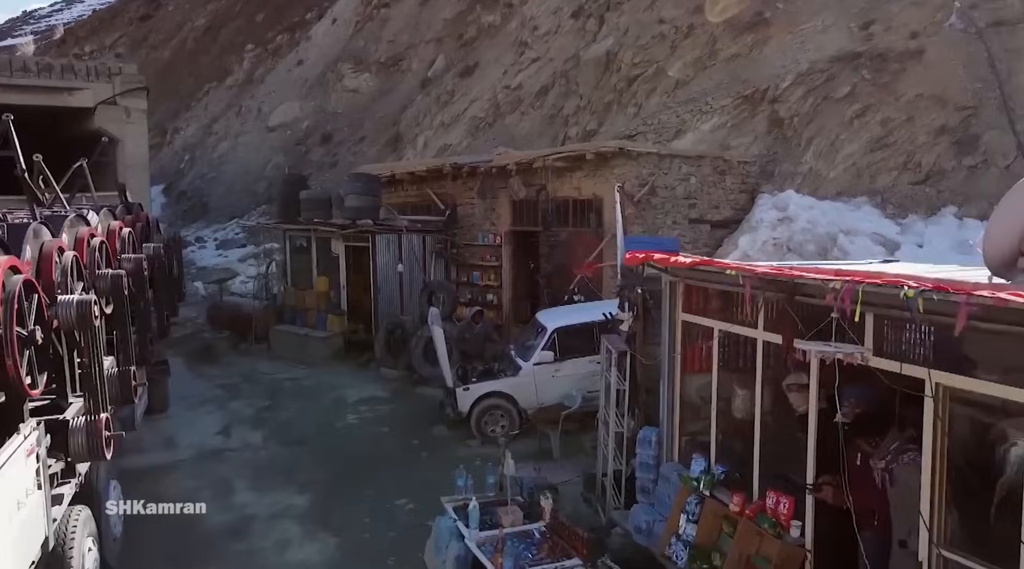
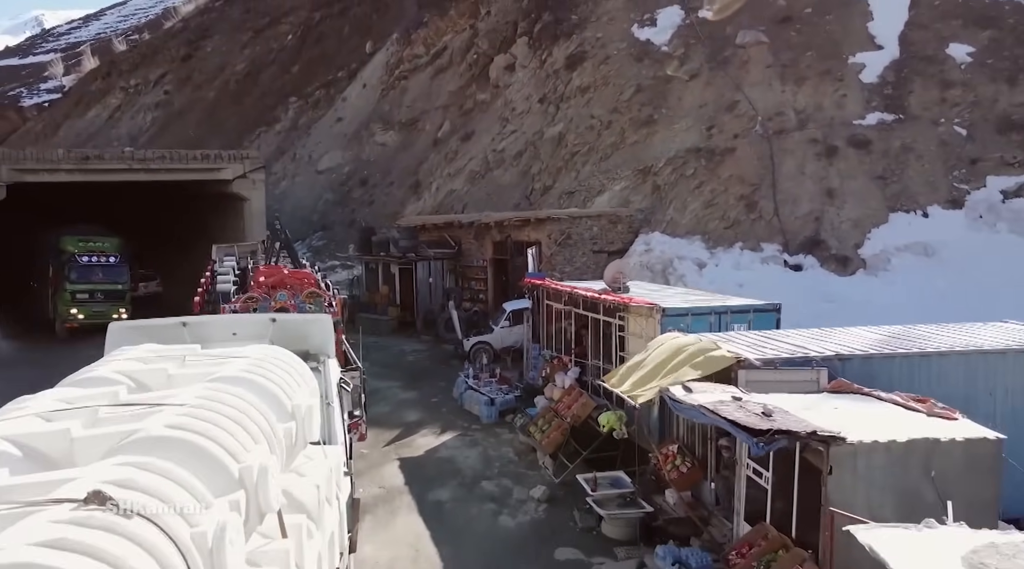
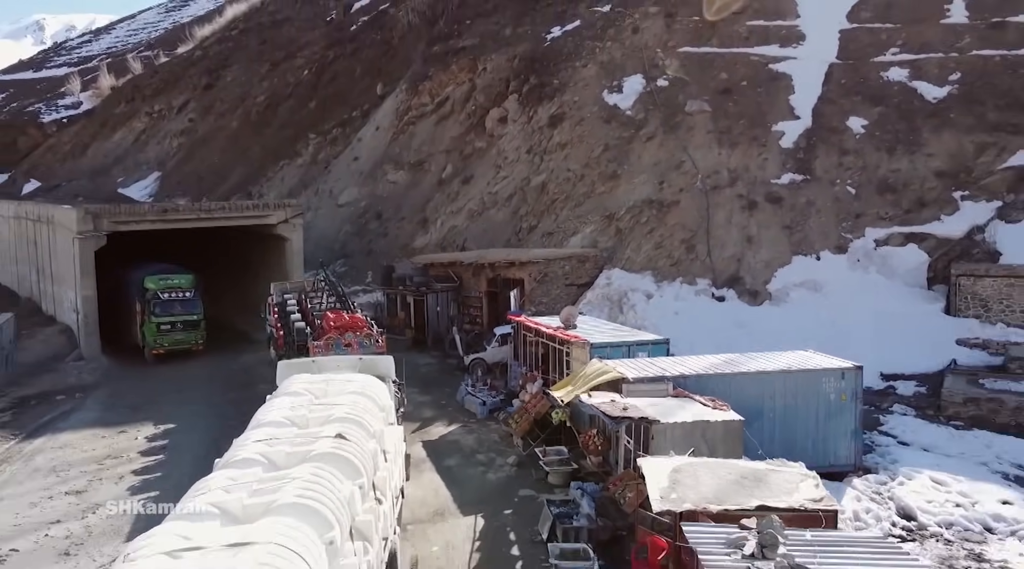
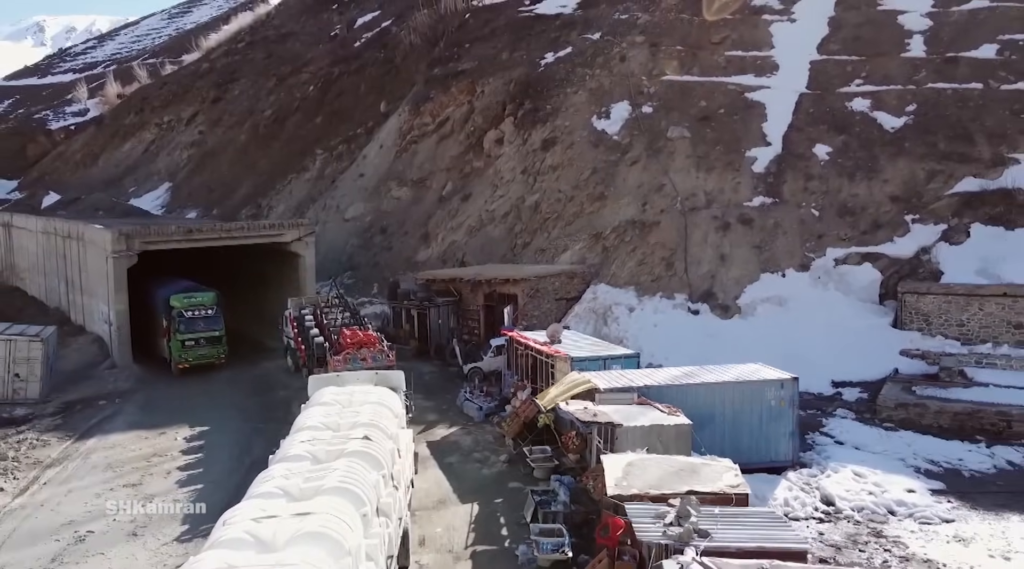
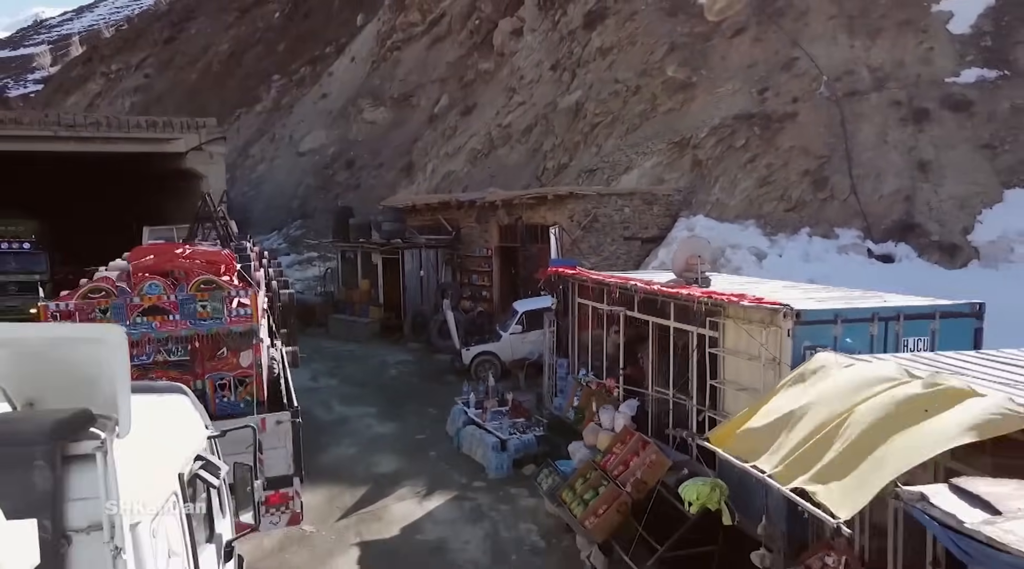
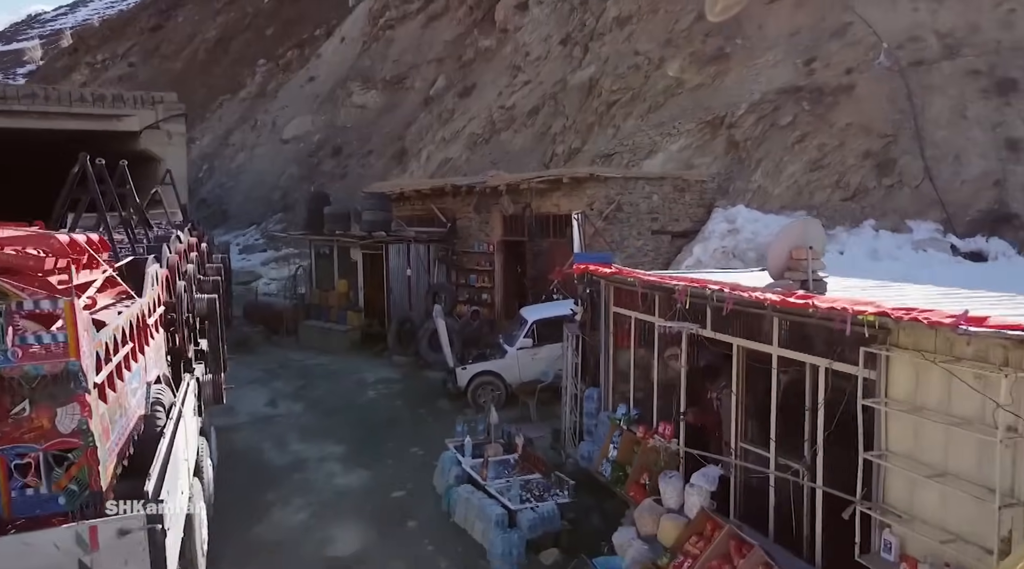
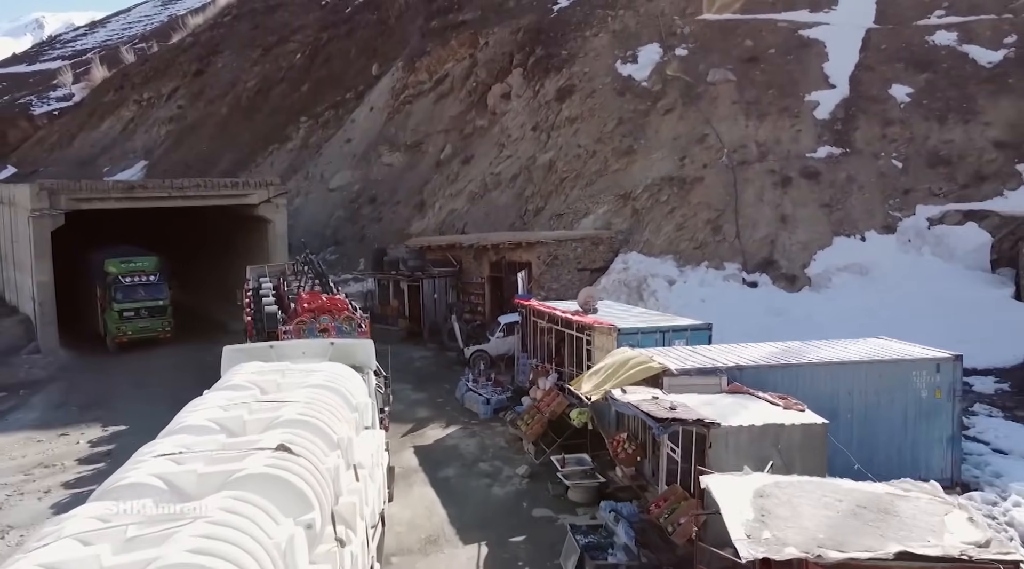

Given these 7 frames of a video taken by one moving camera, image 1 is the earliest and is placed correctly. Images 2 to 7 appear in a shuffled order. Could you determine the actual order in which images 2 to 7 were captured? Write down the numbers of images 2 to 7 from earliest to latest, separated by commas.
6, 5, 2, 7, 3, 4
